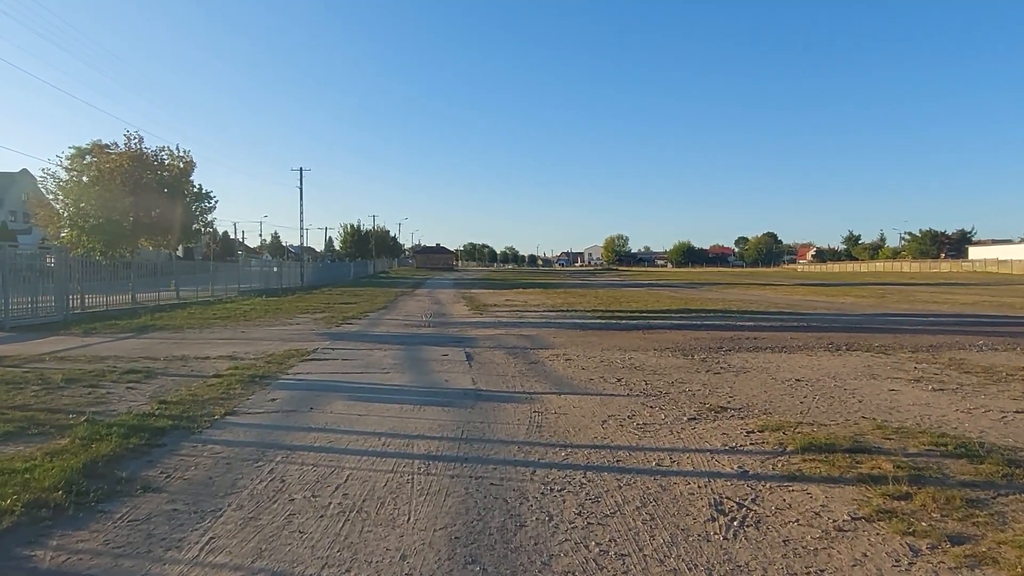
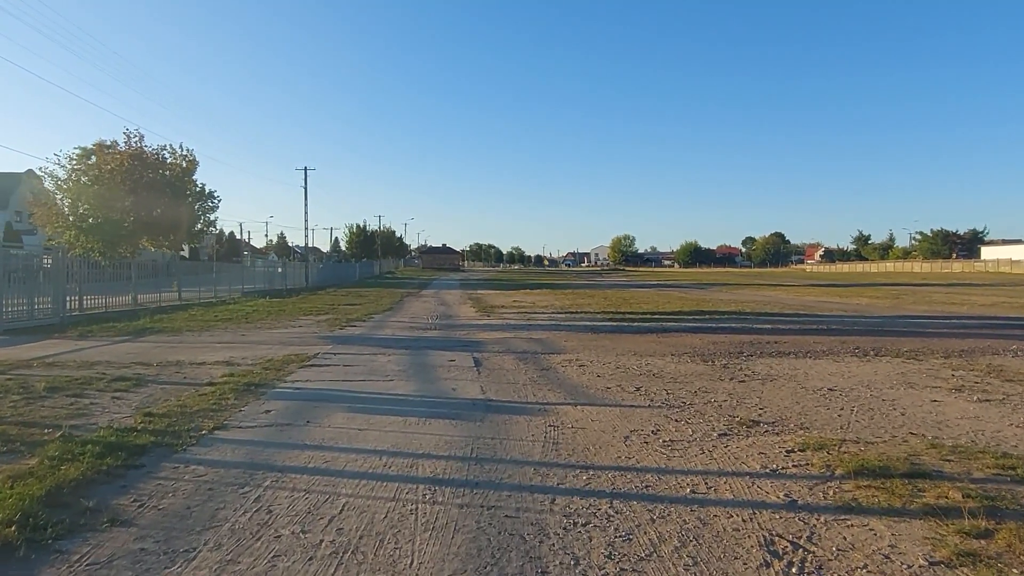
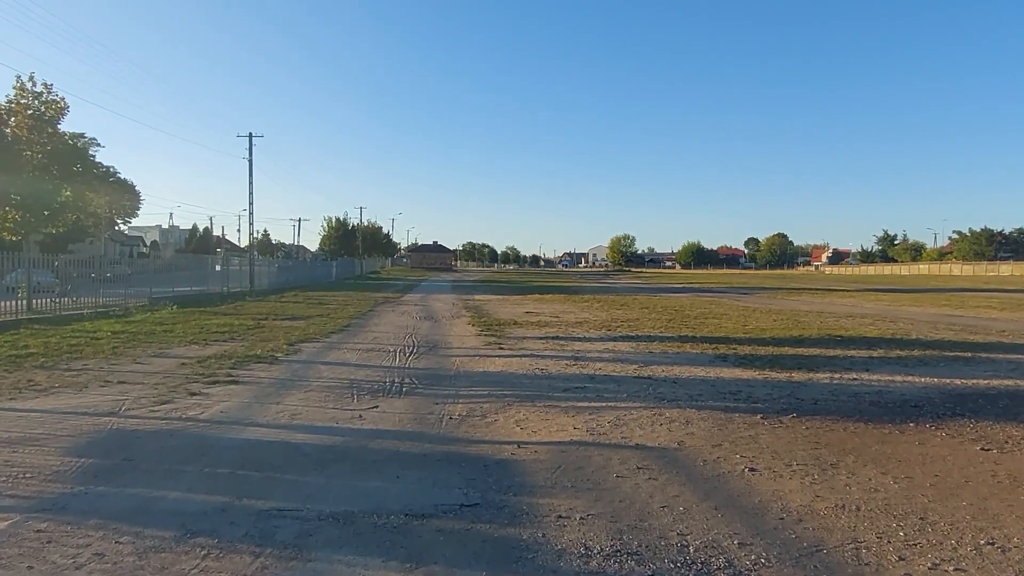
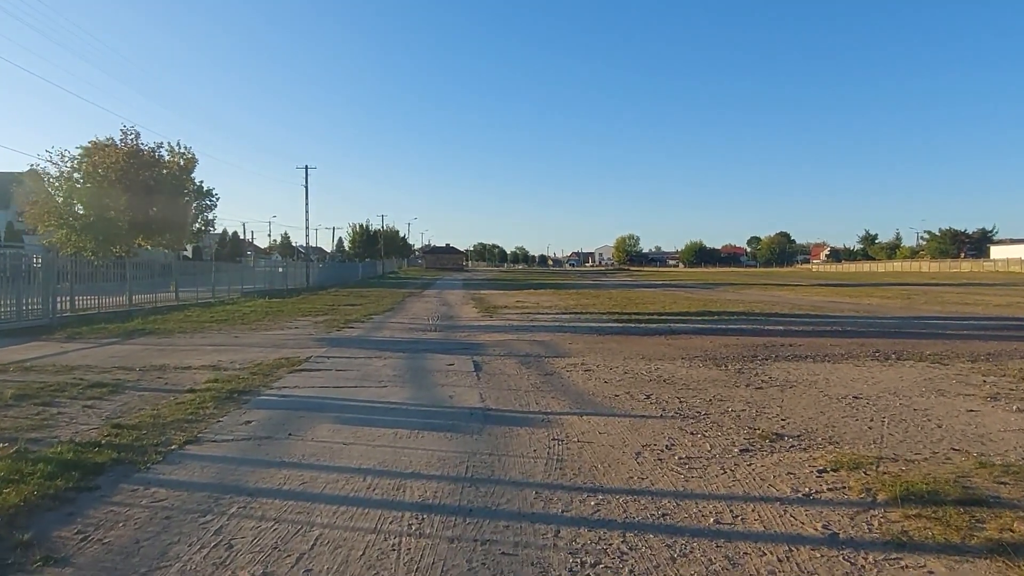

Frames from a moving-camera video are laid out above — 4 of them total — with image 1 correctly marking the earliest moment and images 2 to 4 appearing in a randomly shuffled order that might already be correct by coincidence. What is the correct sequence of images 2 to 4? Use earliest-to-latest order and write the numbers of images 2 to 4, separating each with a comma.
2, 4, 3
